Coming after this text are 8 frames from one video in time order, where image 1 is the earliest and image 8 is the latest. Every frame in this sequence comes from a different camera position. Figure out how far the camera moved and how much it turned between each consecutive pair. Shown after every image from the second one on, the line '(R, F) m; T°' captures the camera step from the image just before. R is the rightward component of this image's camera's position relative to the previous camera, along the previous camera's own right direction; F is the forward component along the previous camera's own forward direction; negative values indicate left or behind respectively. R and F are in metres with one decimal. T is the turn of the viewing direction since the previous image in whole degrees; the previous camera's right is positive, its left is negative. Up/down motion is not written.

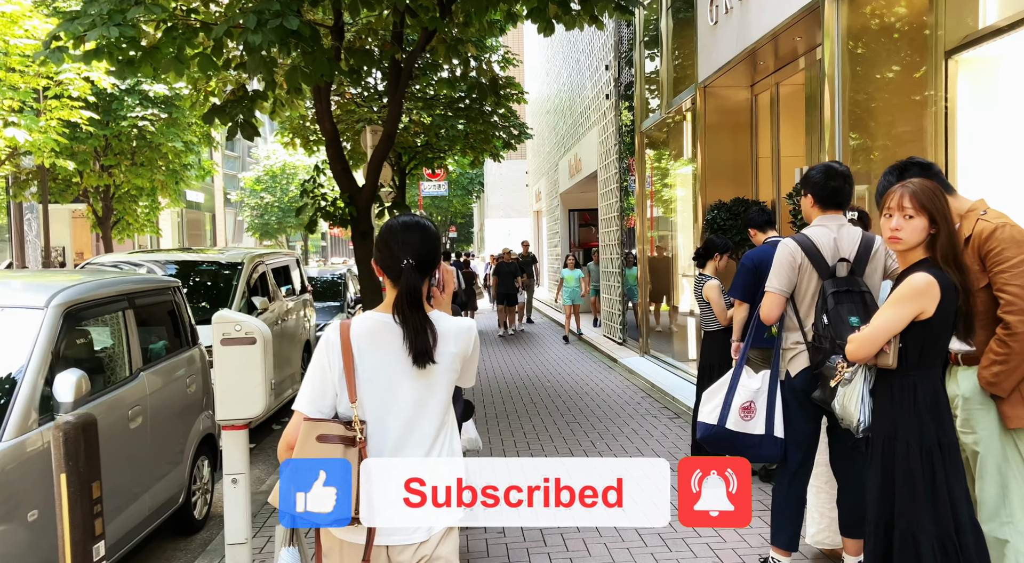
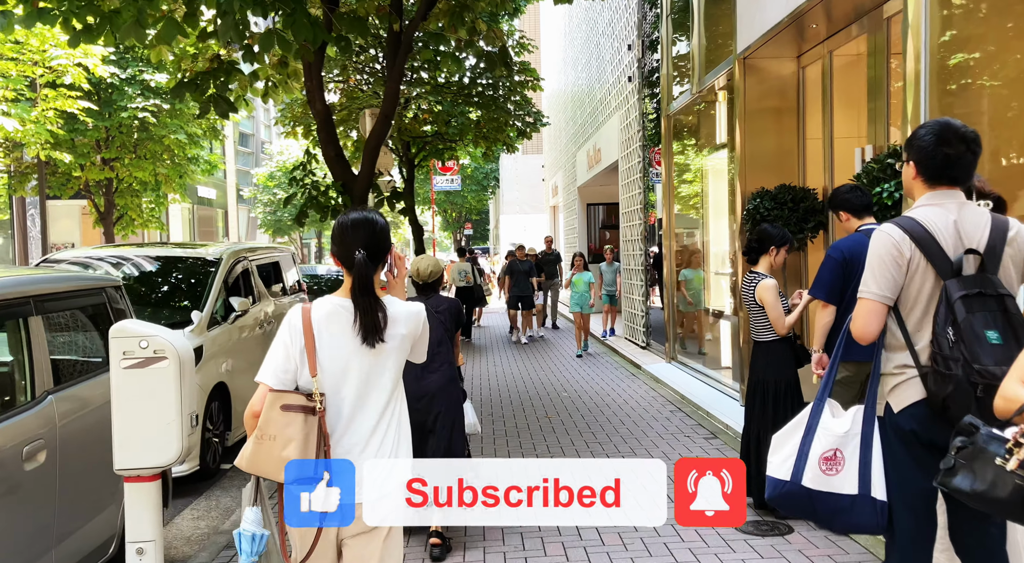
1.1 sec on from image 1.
(0.0, +1.0) m; -1°
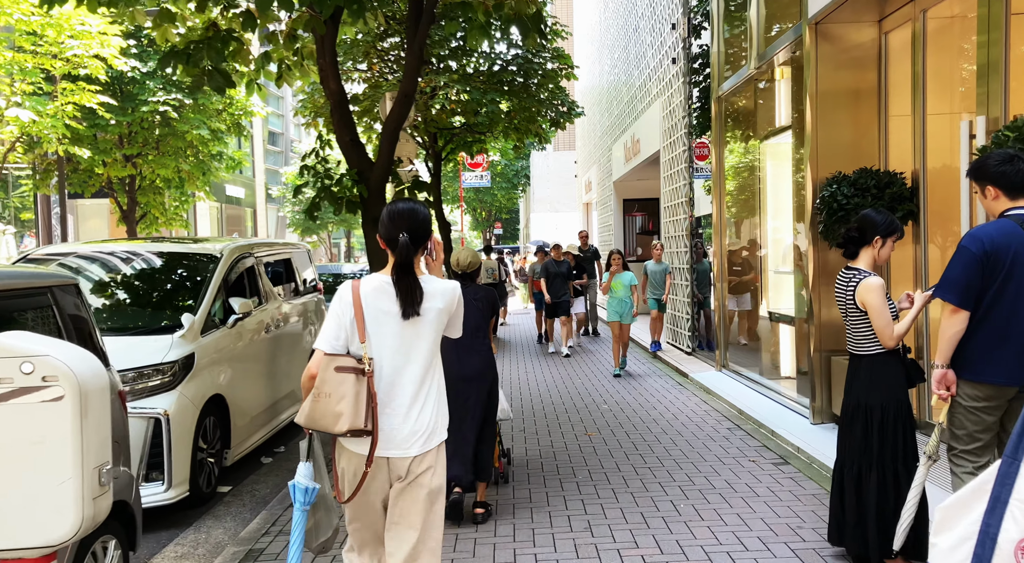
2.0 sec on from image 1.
(0.0, +0.9) m; -2°
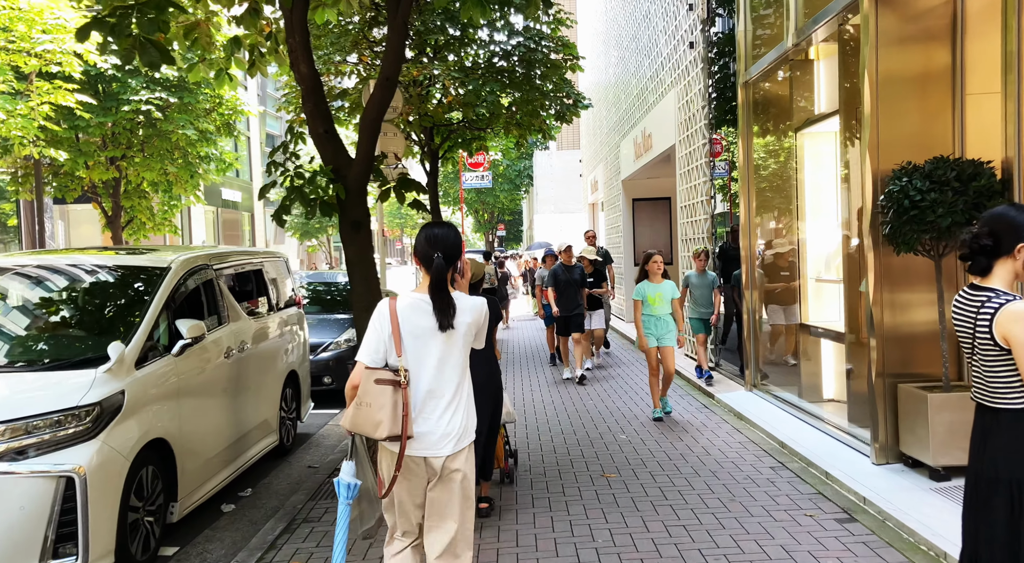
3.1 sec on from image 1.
(0.0, +1.1) m; 0°
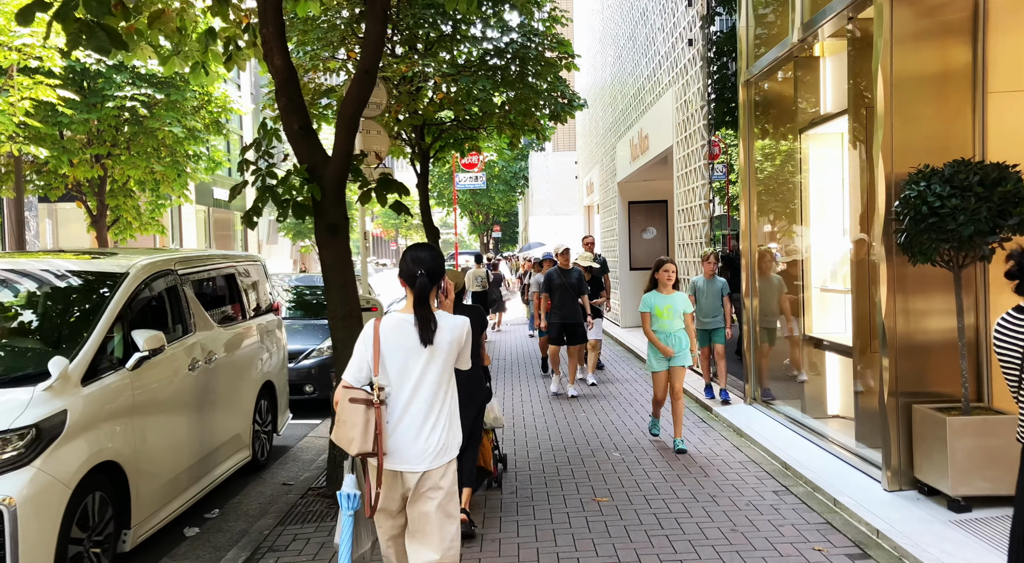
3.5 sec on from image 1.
(+0.1, +0.4) m; 0°
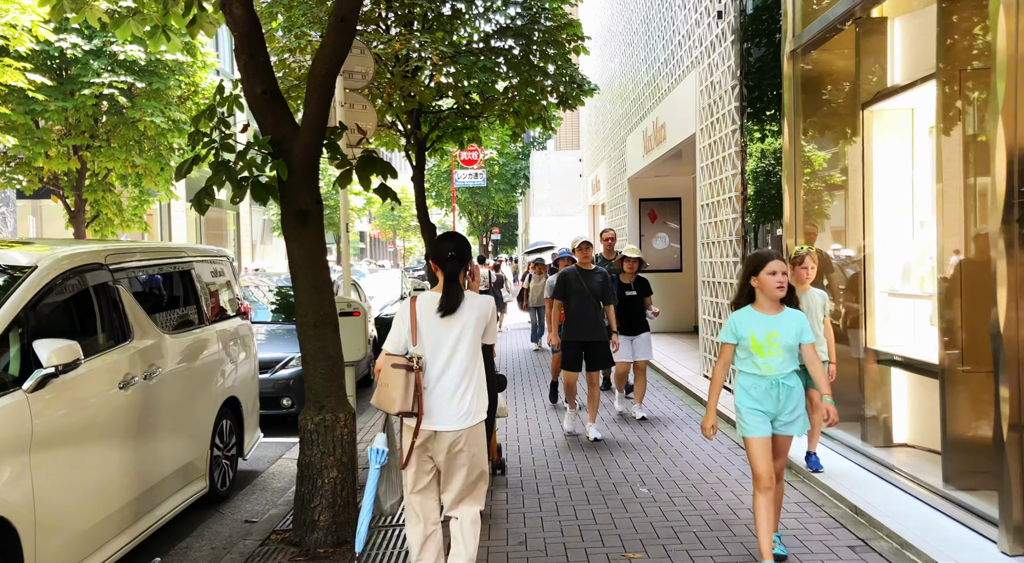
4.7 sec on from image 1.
(-0.1, +1.1) m; 0°
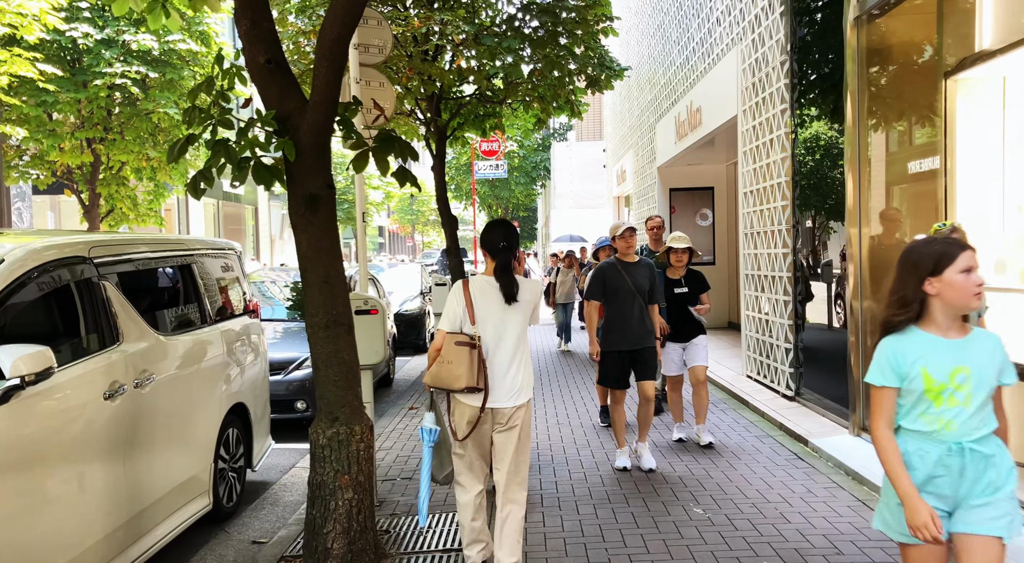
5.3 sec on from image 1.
(-0.1, +0.6) m; -1°
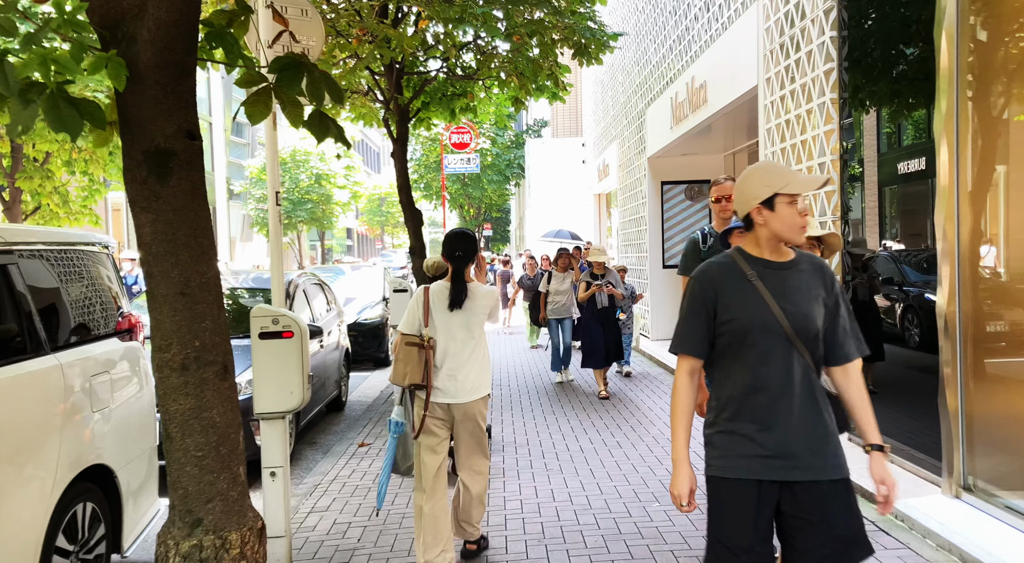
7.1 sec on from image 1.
(0.0, +1.7) m; +2°
